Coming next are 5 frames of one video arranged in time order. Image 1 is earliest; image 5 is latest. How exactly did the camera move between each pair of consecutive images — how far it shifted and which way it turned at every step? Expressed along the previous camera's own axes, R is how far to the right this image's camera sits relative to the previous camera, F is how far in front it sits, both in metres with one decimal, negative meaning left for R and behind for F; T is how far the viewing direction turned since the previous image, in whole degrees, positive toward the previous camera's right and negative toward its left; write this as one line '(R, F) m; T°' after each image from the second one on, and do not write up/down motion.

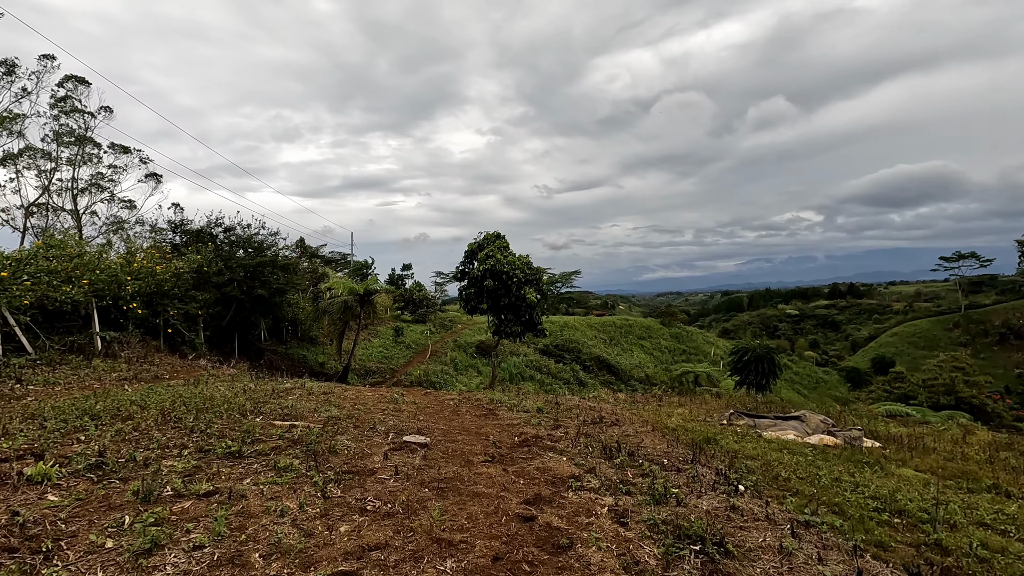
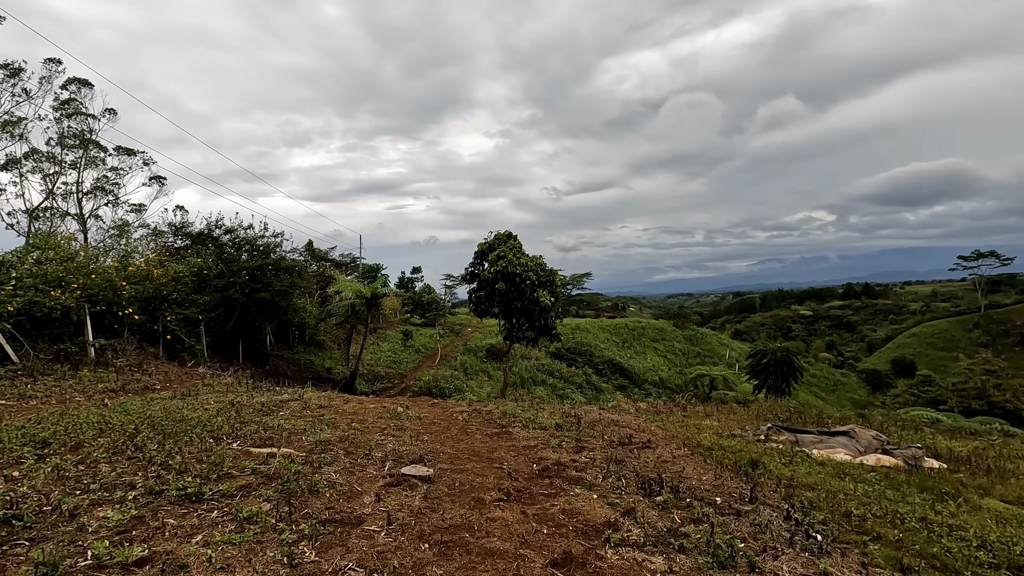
(0.0, +0.5) m; -1°
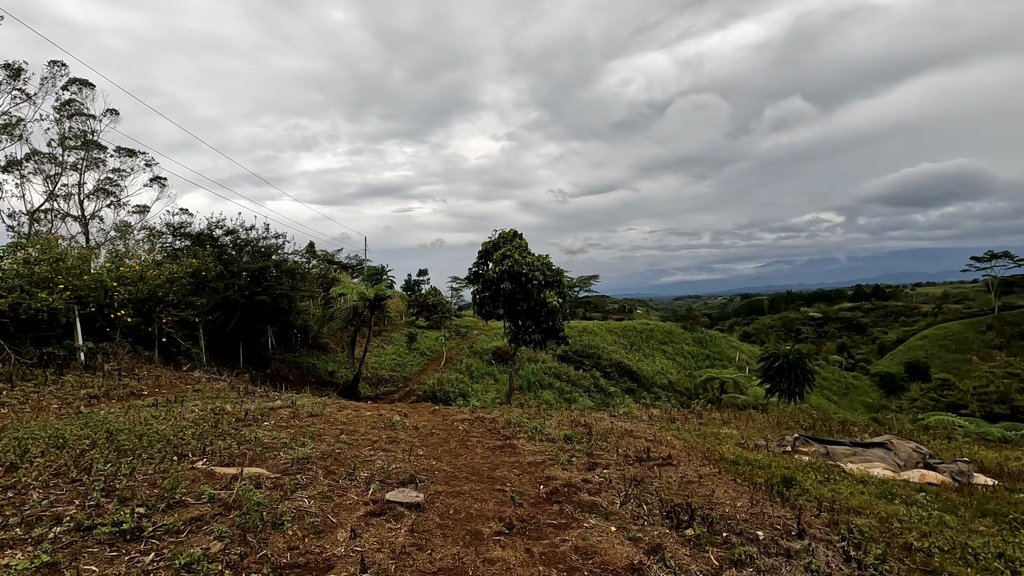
(0.0, +0.4) m; -1°
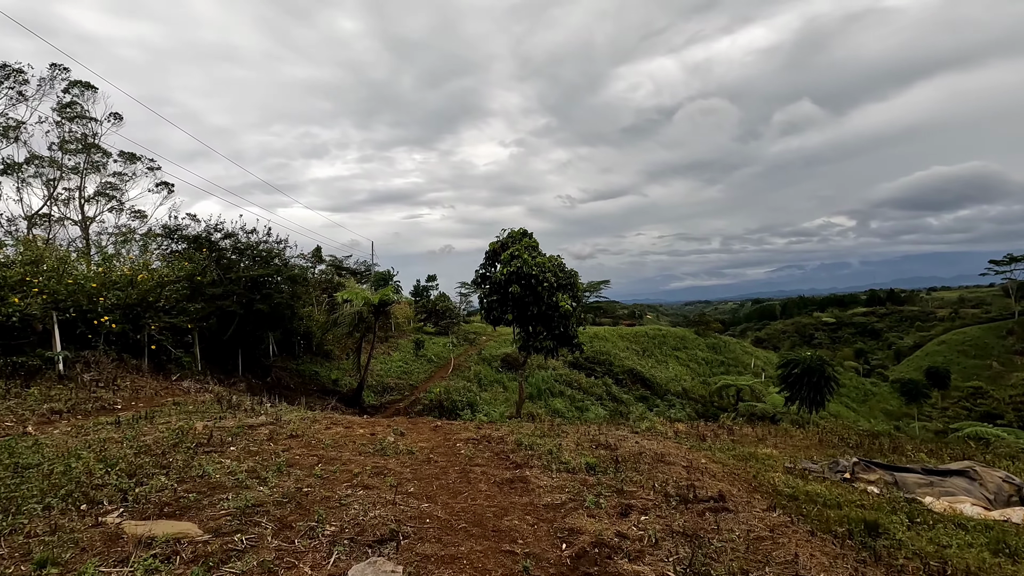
(0.0, +0.6) m; -1°
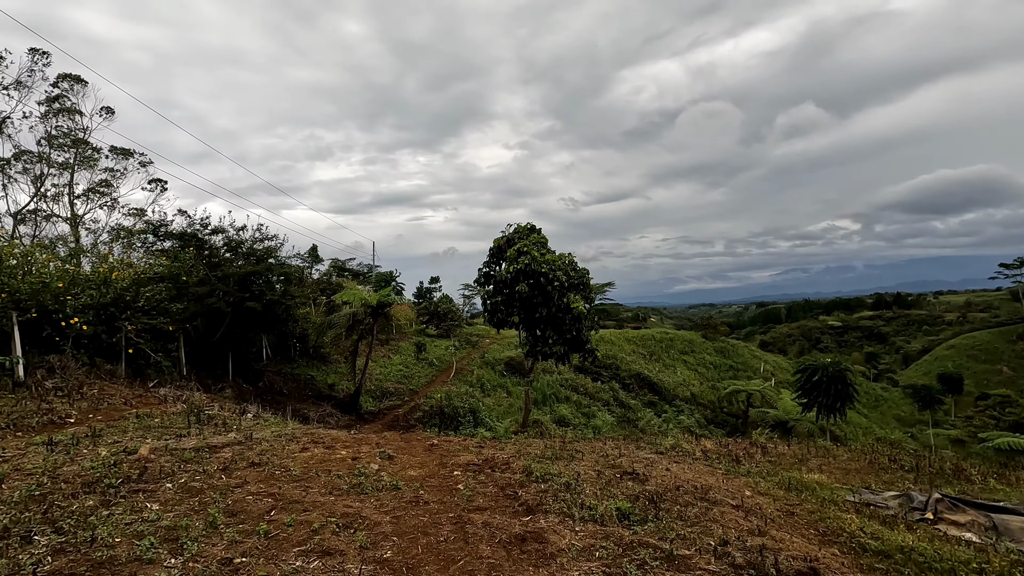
(0.0, +0.7) m; 0°
